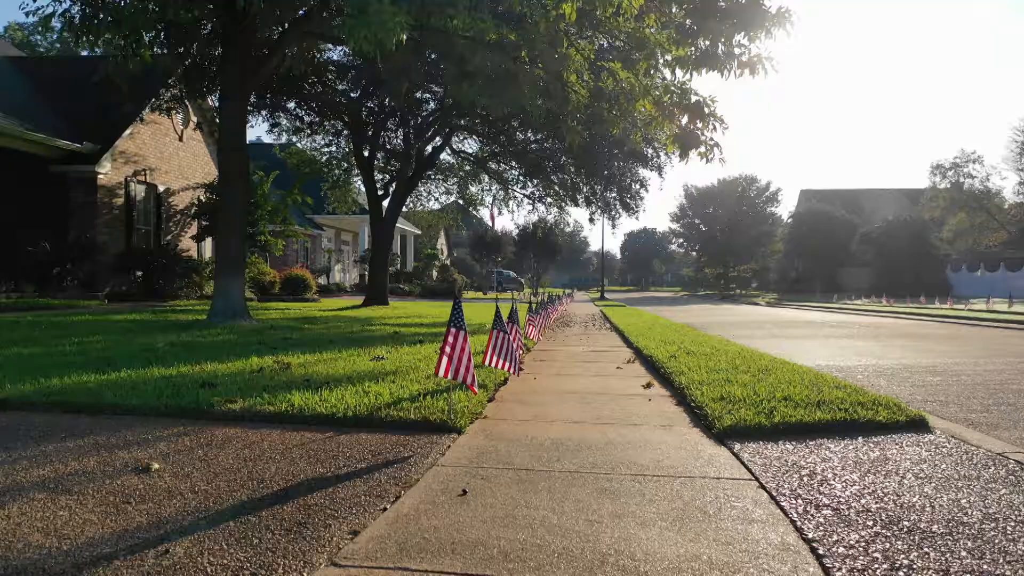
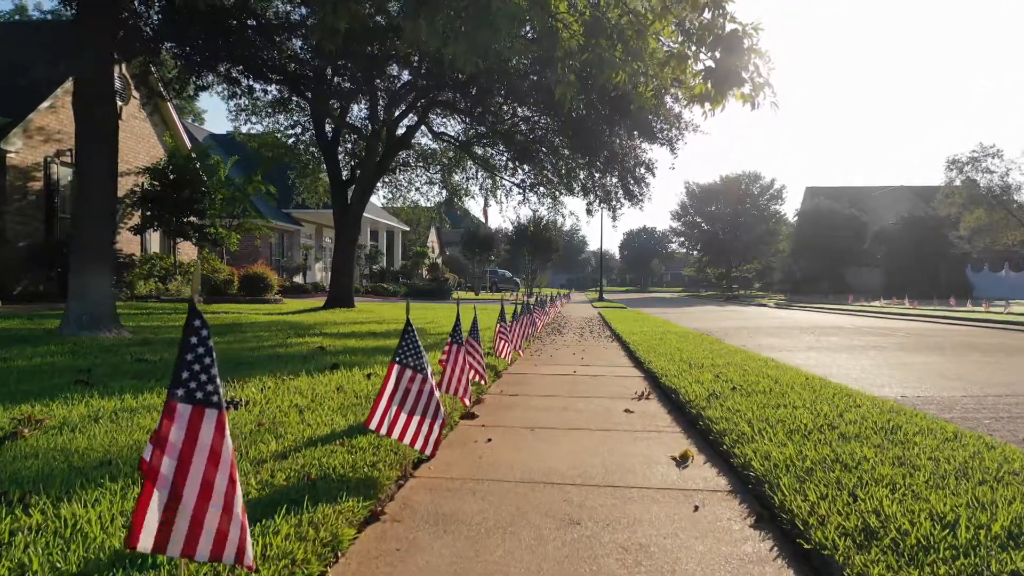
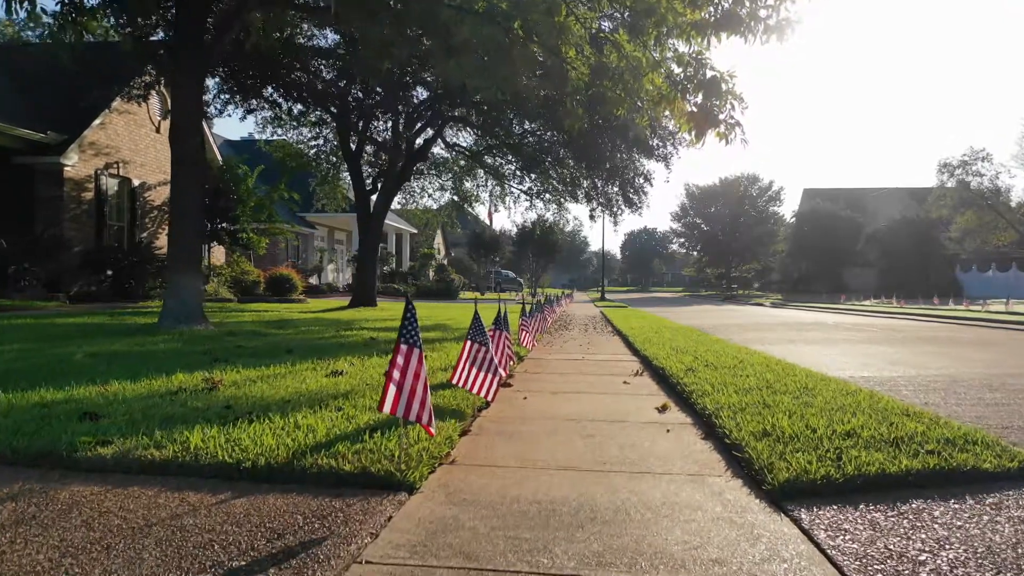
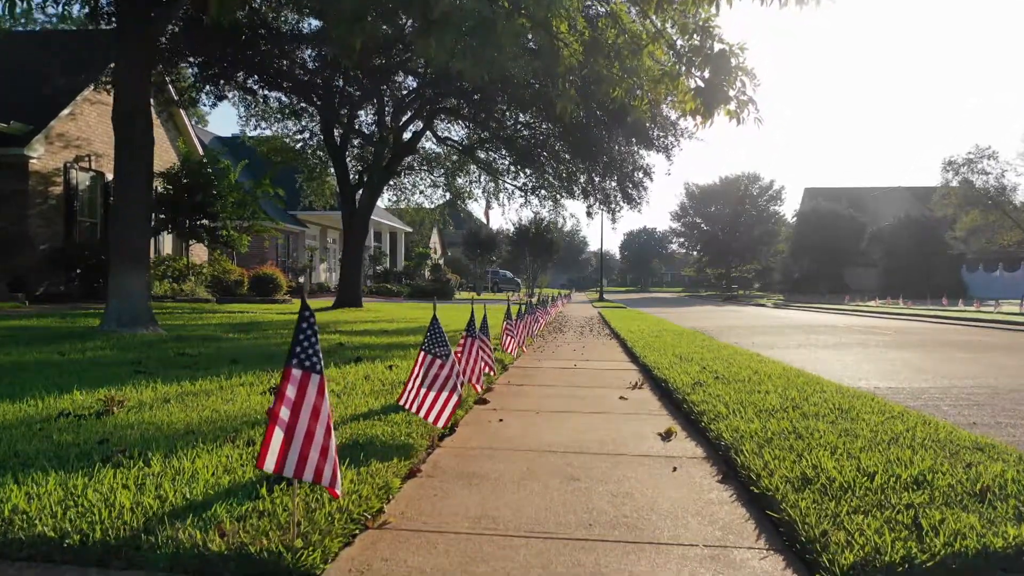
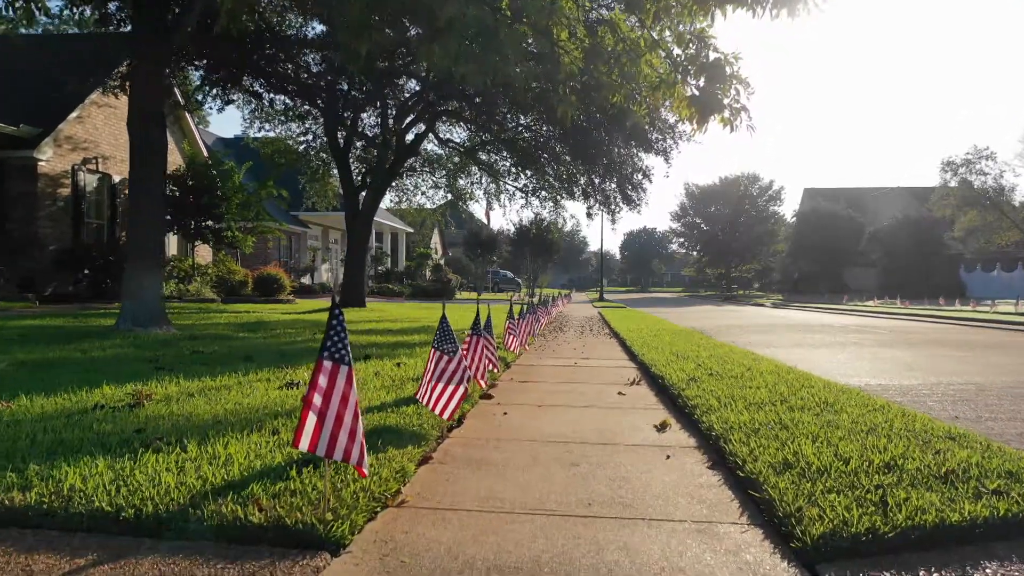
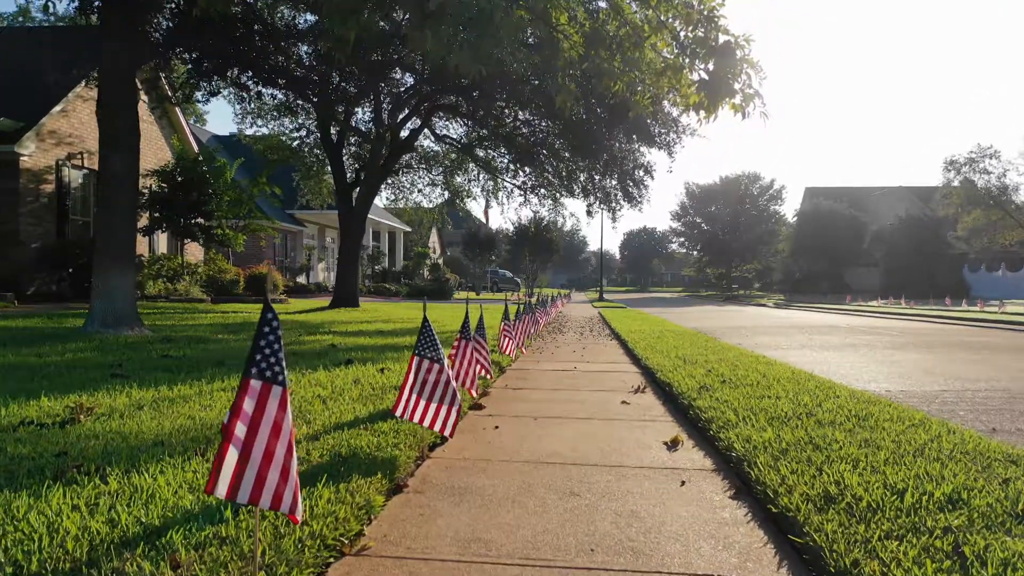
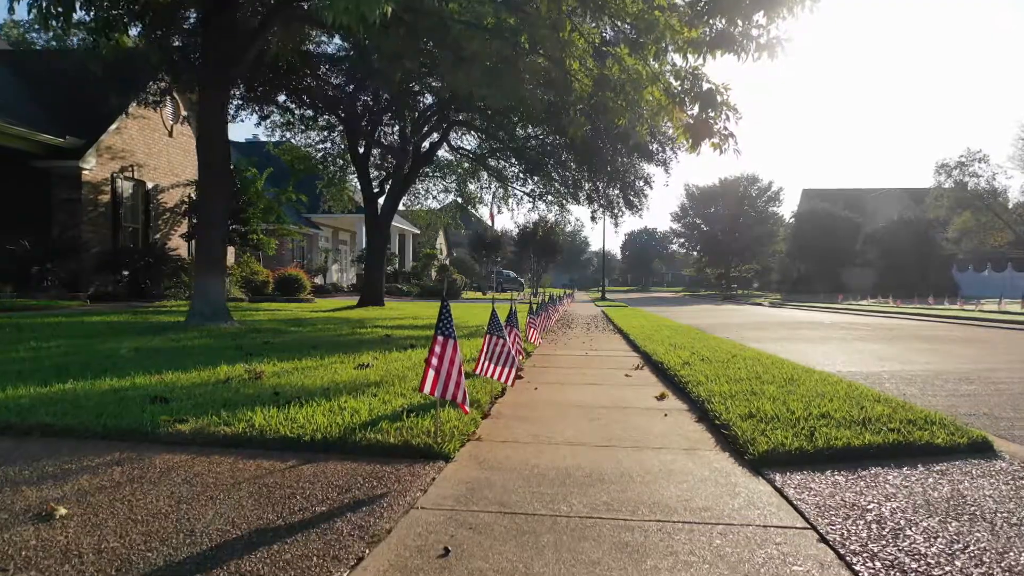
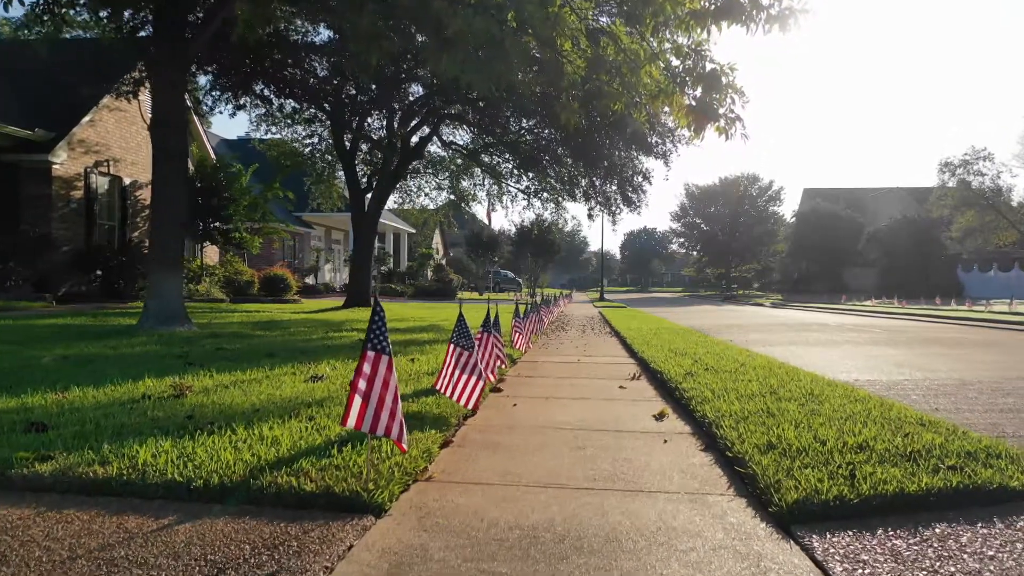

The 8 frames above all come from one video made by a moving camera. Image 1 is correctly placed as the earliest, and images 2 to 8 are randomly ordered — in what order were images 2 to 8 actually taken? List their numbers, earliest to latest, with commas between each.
7, 3, 8, 5, 4, 6, 2
